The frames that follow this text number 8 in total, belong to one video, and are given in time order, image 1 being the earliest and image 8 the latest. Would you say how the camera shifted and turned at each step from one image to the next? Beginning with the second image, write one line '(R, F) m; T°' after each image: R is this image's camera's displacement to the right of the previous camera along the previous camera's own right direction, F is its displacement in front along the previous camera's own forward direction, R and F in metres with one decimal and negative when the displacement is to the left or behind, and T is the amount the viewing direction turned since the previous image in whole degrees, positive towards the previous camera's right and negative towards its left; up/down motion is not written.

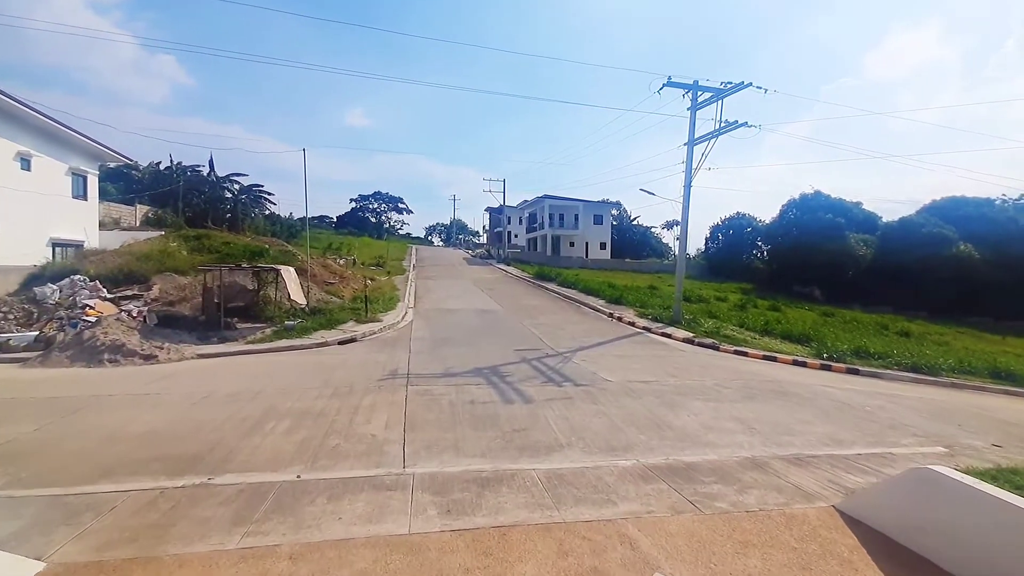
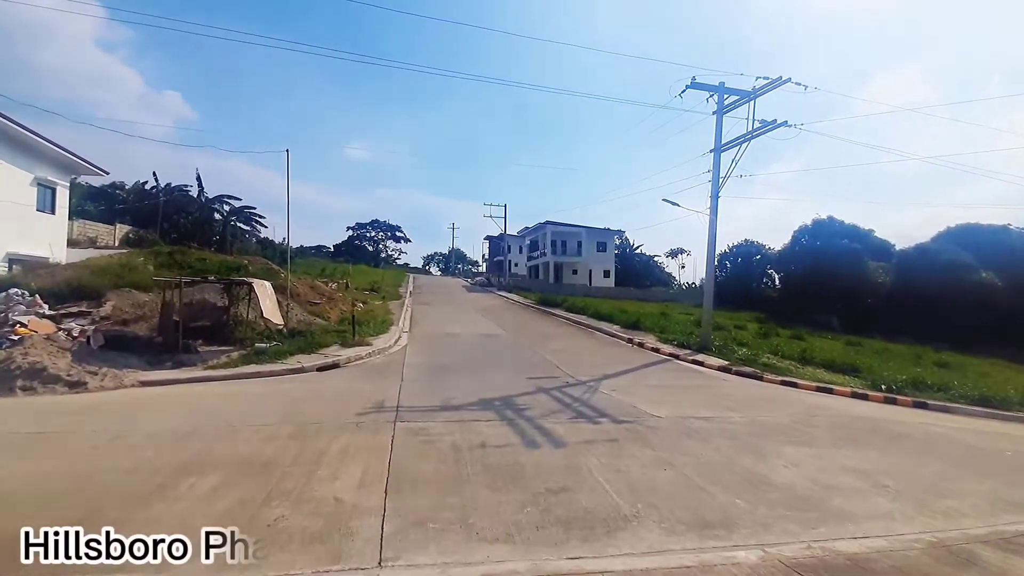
(-0.4, +2.5) m; 0°
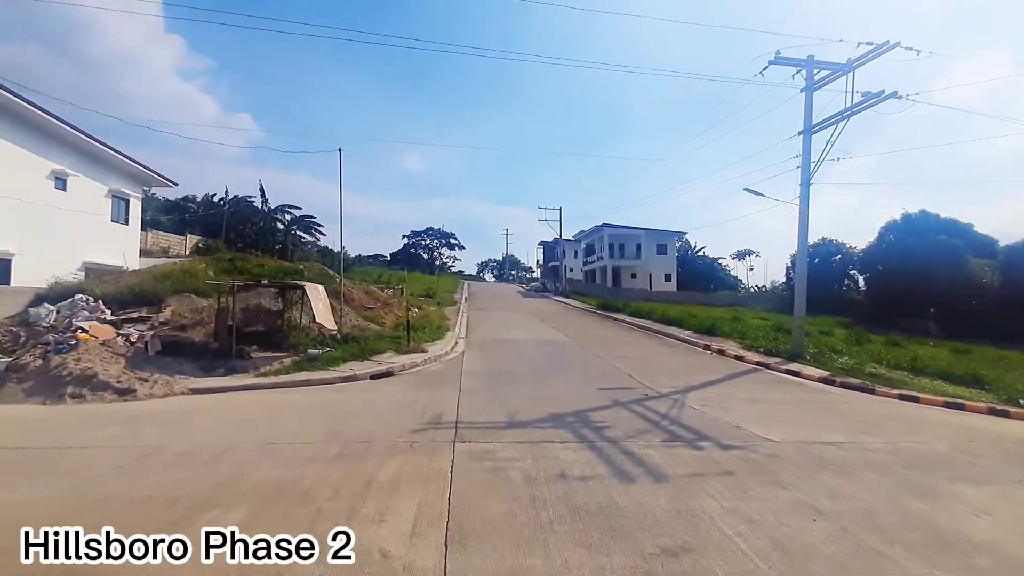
(-0.4, +1.3) m; -6°
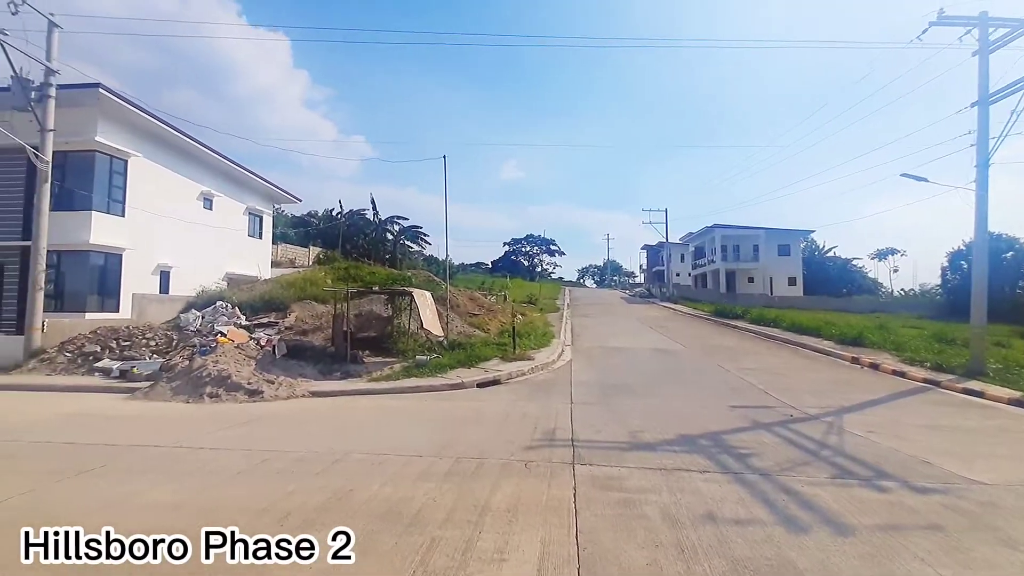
(-0.3, +0.7) m; -11°
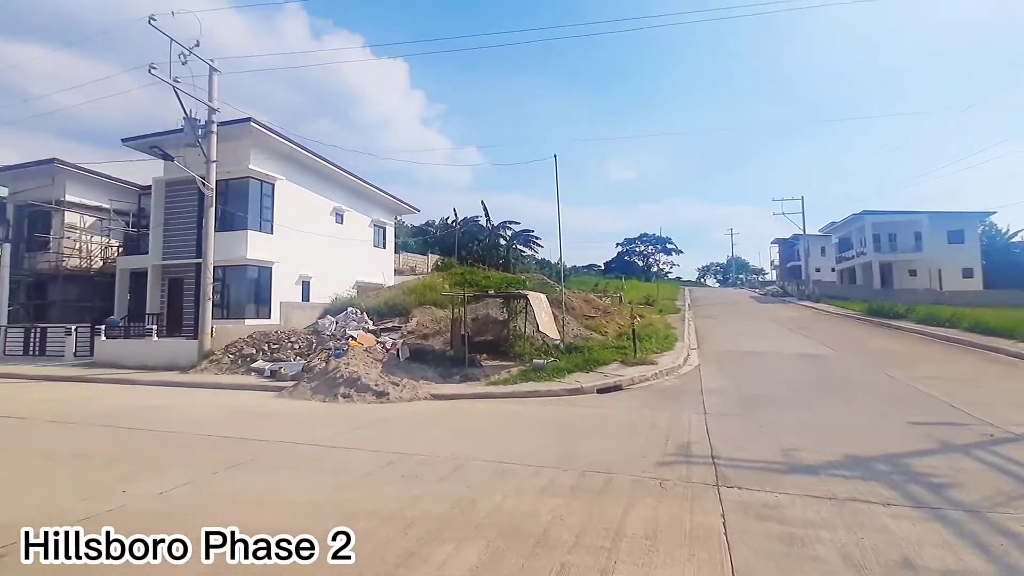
(-0.1, +0.4) m; -13°
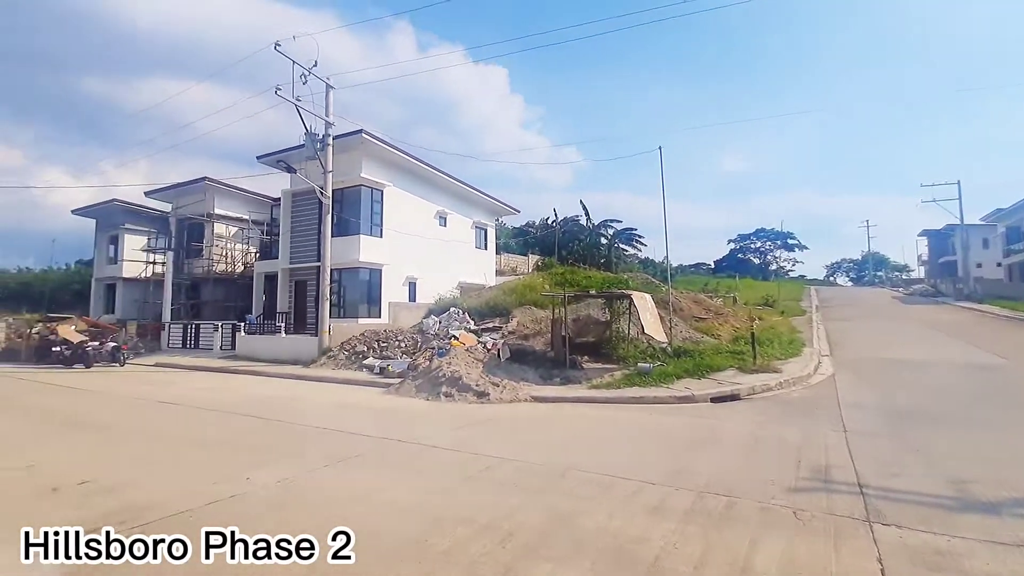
(0.0, +0.4) m; -11°
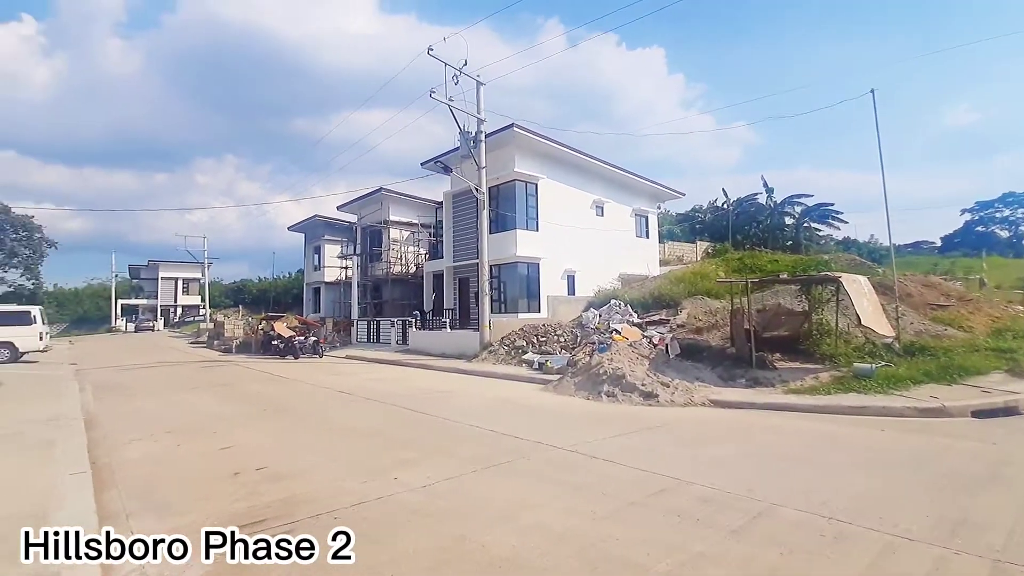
(-0.1, +1.0) m; -18°
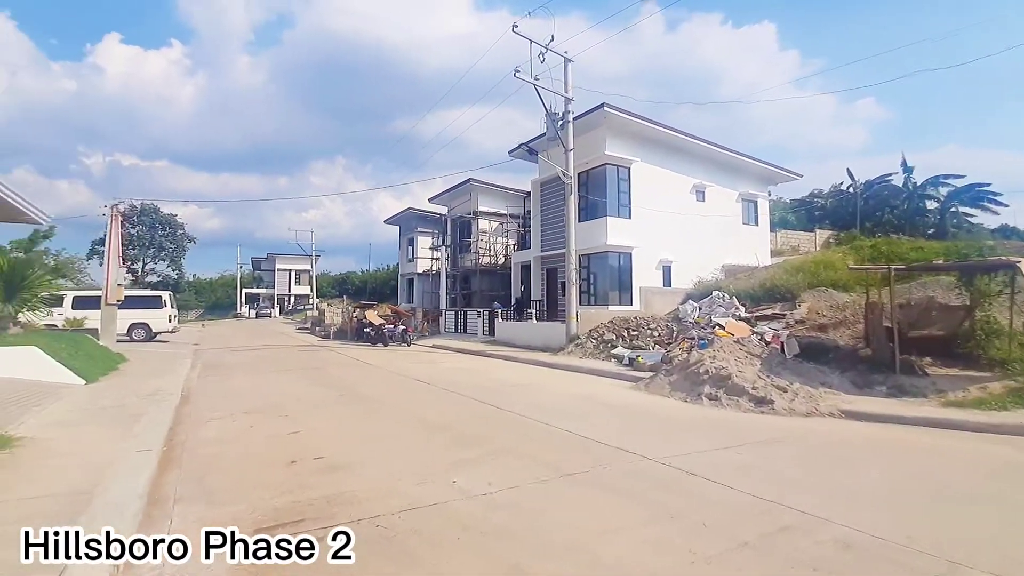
(+0.1, +0.9) m; -10°
